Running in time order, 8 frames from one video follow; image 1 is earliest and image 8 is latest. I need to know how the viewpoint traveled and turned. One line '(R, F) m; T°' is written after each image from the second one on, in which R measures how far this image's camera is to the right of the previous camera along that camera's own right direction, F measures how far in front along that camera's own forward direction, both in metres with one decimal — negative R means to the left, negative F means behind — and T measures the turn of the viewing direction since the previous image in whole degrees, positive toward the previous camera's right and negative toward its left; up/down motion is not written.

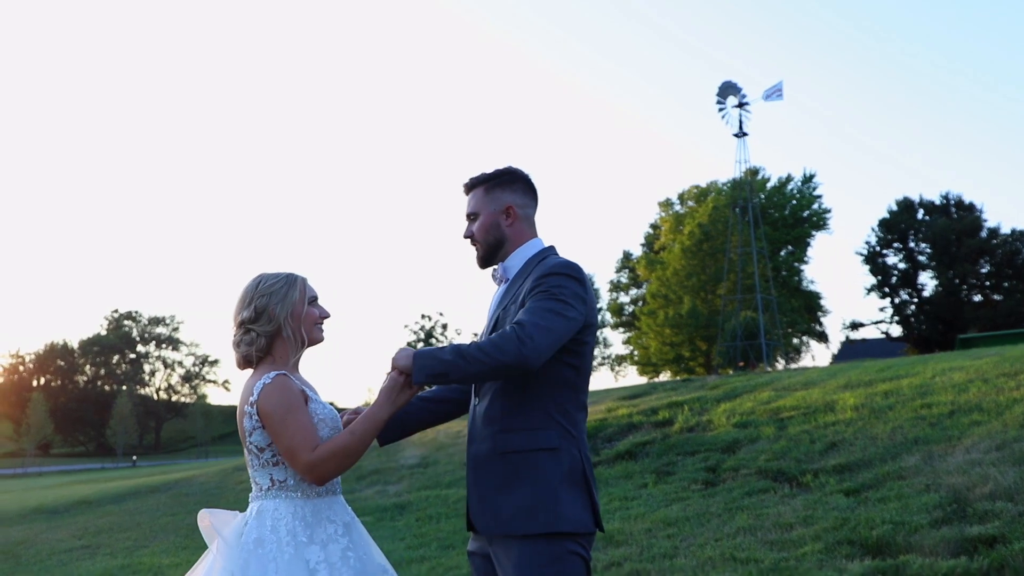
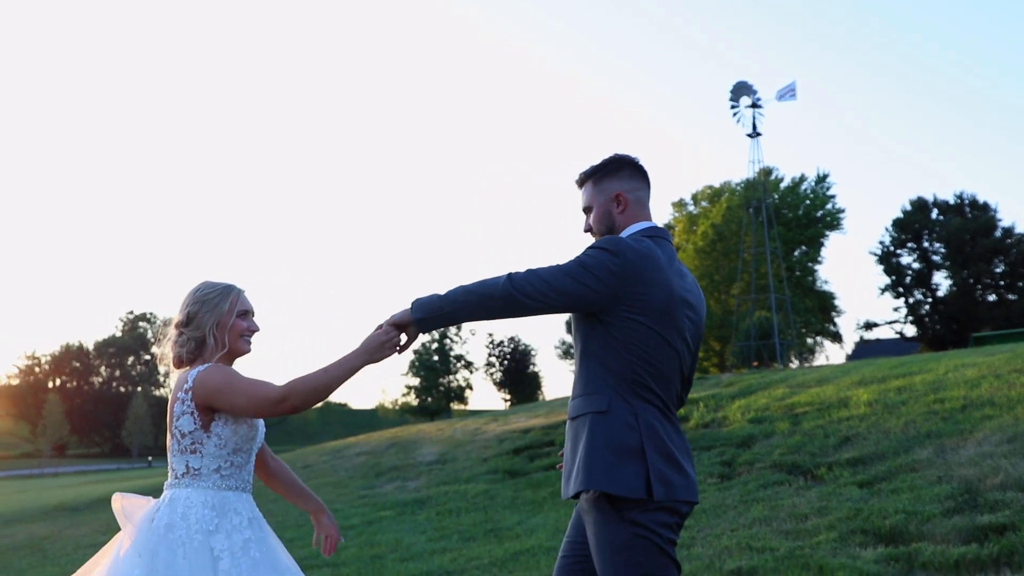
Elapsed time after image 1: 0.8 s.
(0.0, -0.2) m; -1°
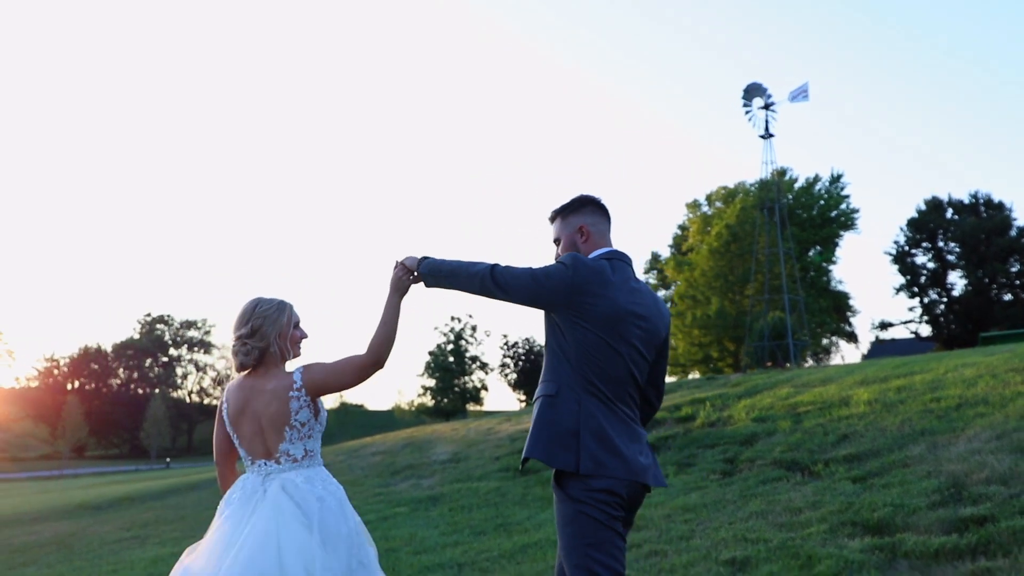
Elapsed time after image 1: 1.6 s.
(+0.1, -0.5) m; -1°
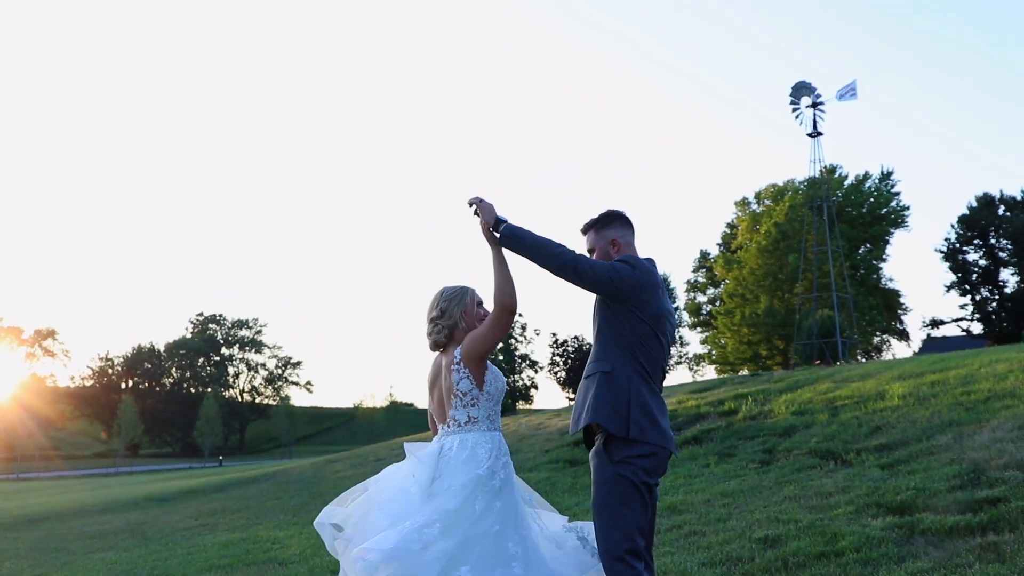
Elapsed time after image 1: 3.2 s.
(0.0, -0.8) m; -2°
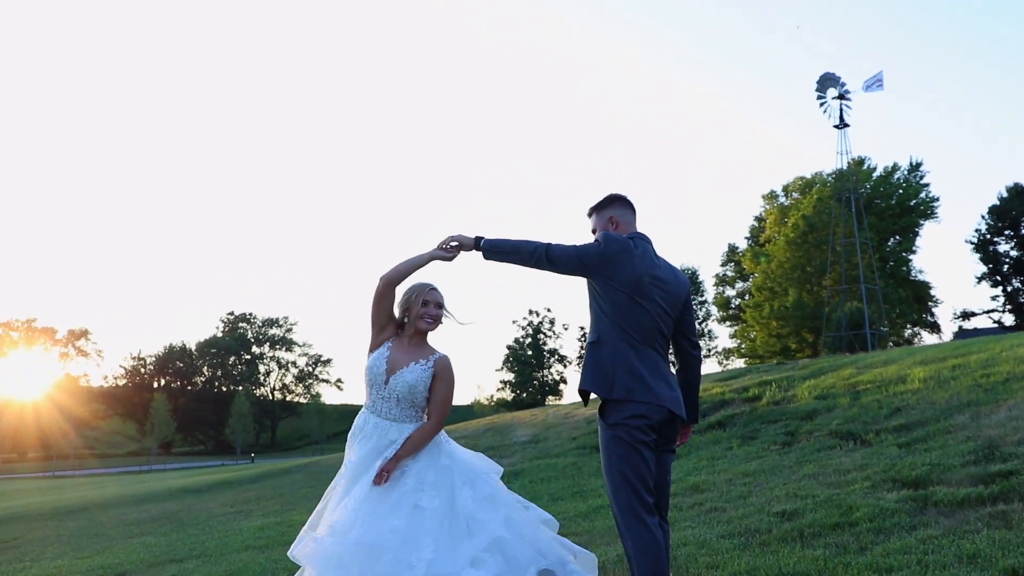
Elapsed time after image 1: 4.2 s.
(0.0, -0.3) m; -1°
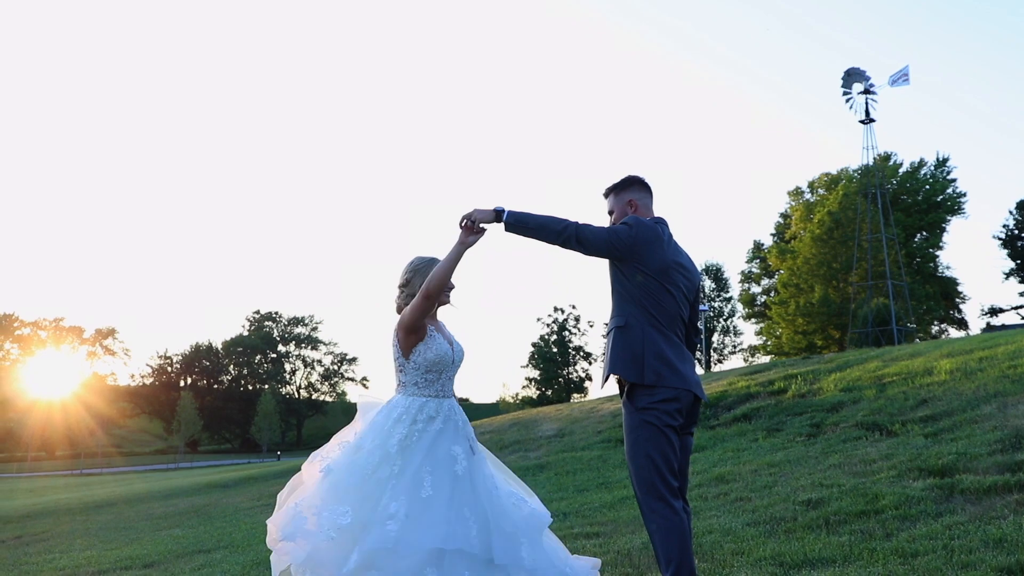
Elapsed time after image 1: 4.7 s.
(0.0, 0.0) m; -1°
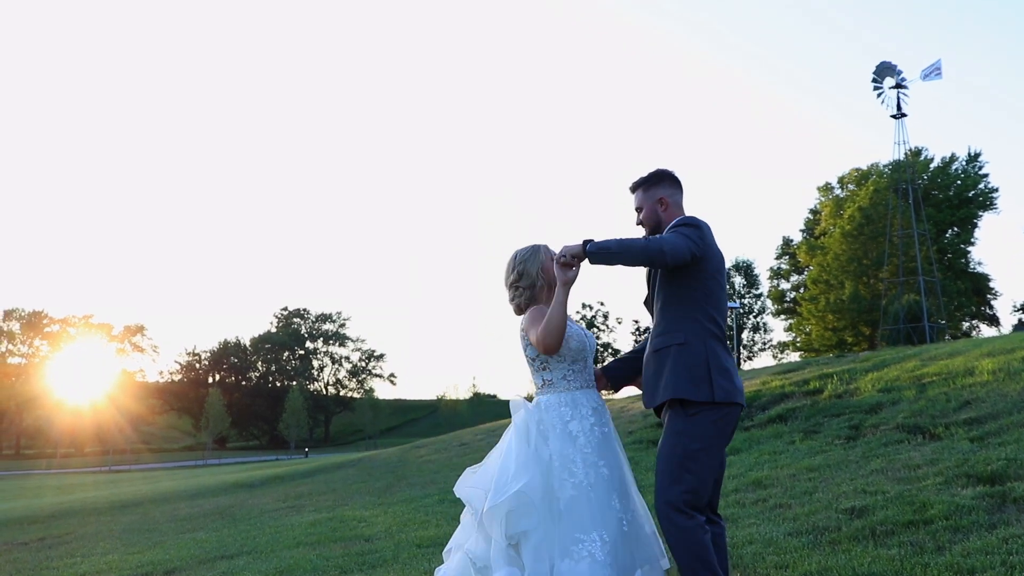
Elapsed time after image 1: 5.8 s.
(0.0, +0.3) m; -1°
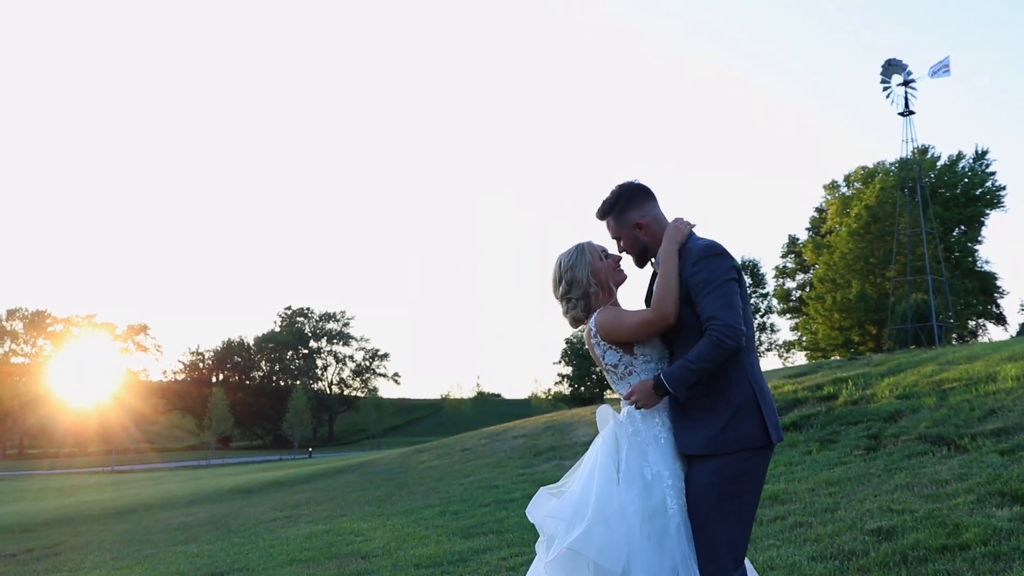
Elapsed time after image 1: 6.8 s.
(0.0, +0.6) m; 0°
